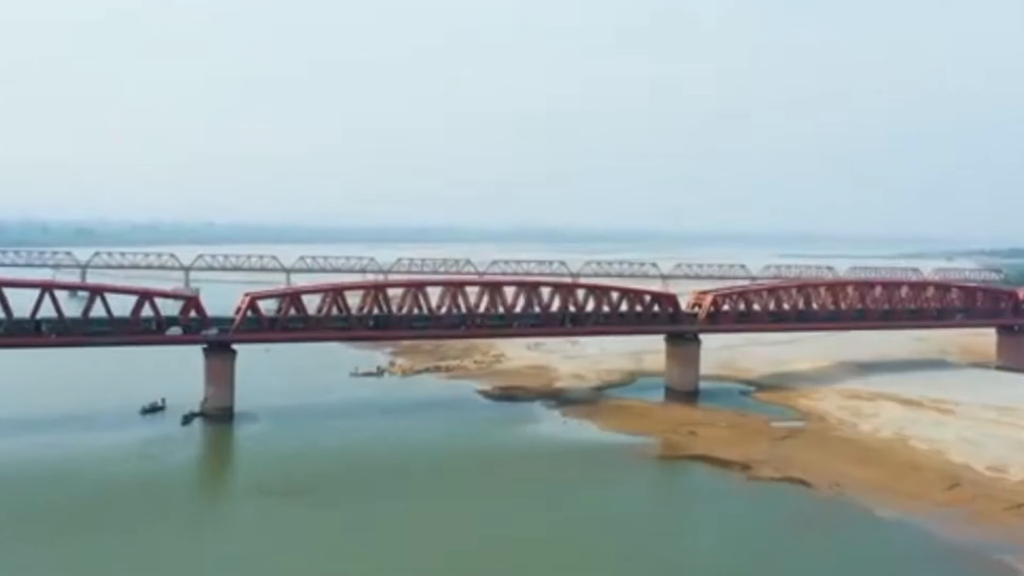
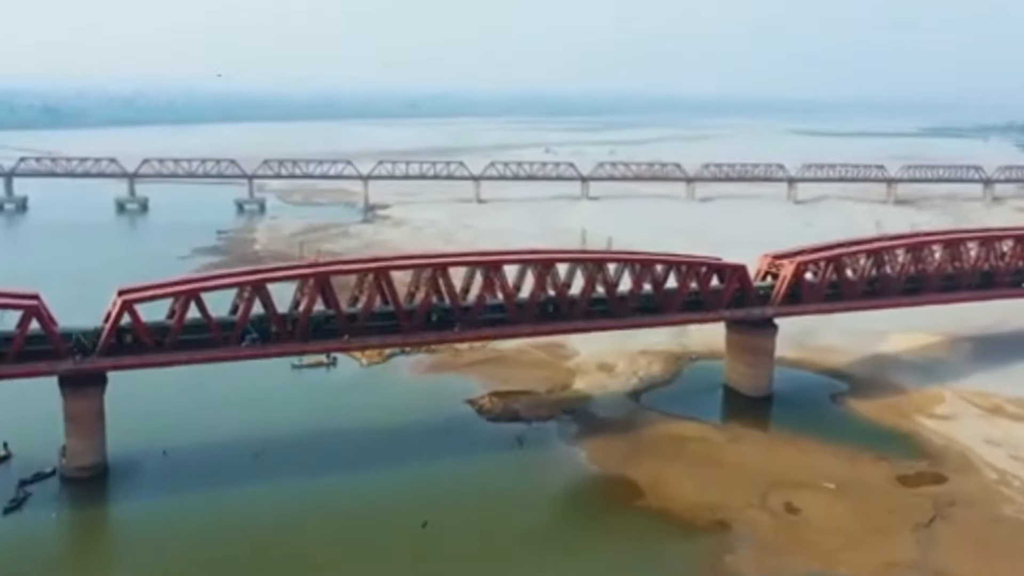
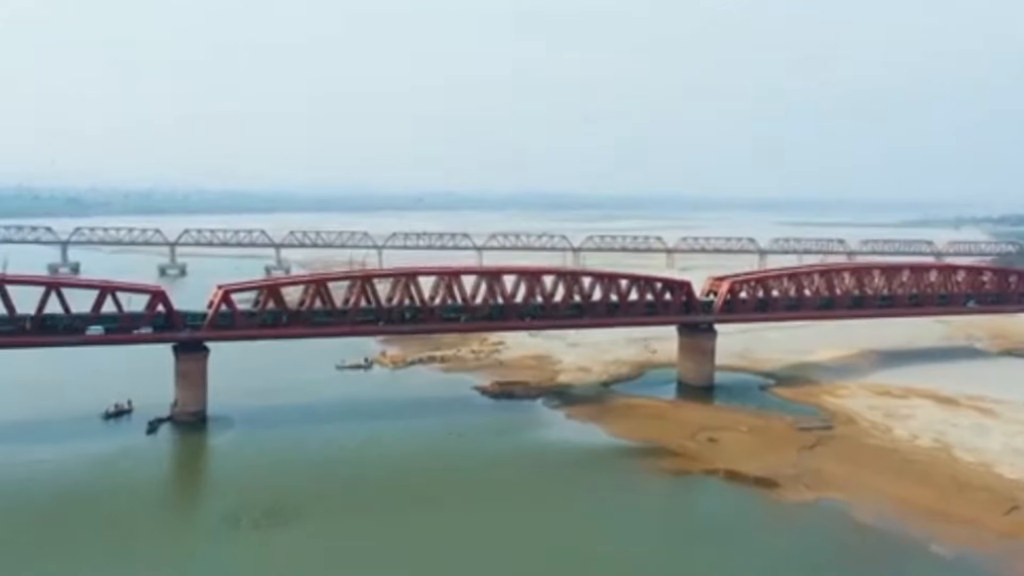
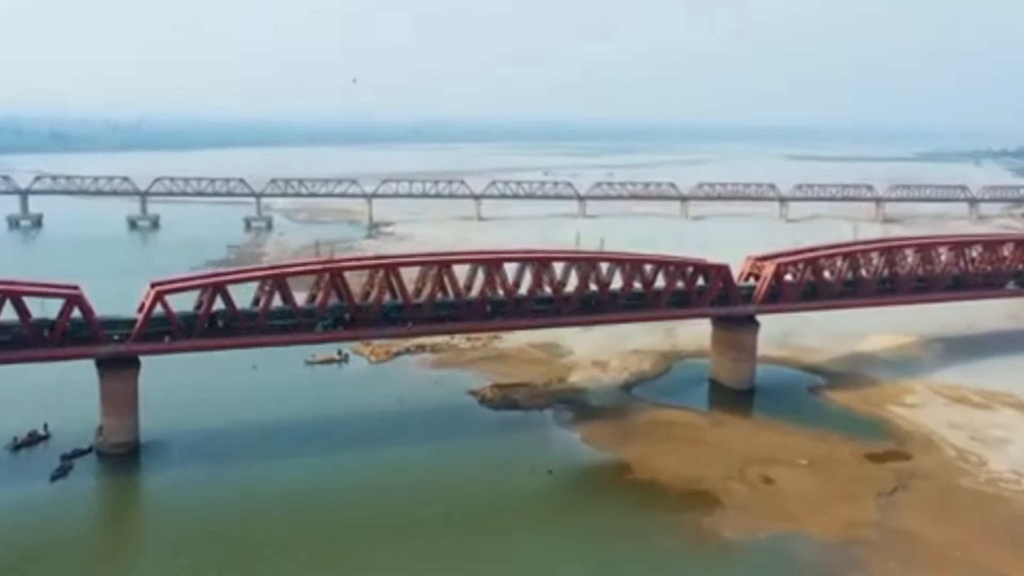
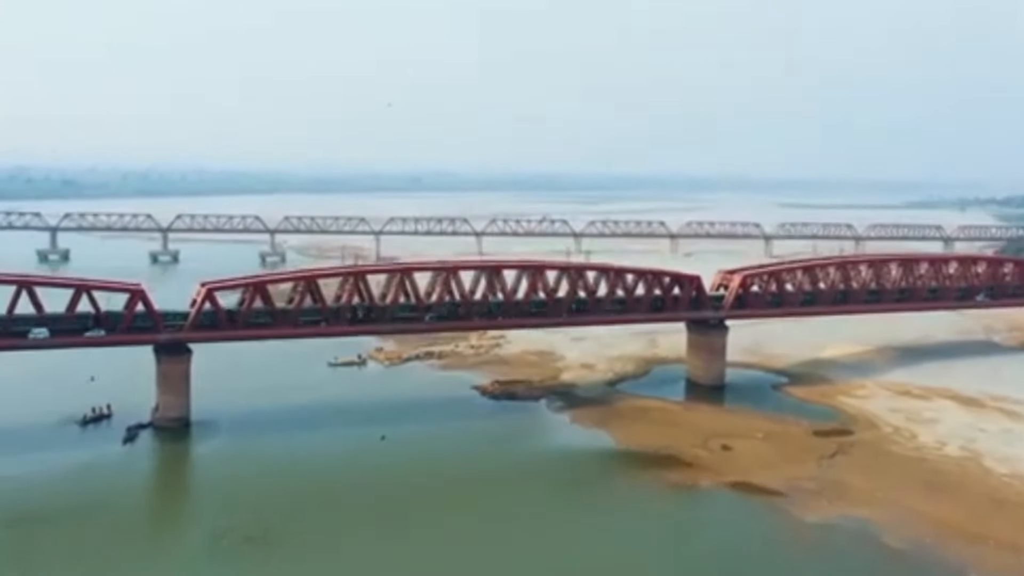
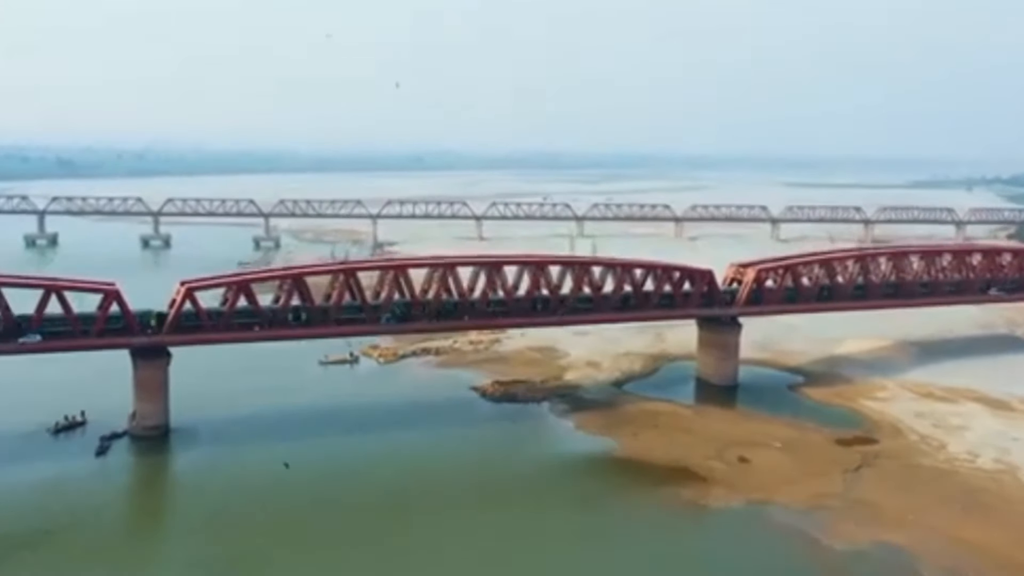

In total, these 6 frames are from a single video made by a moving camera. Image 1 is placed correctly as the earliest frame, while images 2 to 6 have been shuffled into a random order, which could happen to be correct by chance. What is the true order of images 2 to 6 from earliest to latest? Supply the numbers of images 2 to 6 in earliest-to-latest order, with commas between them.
3, 5, 6, 4, 2
